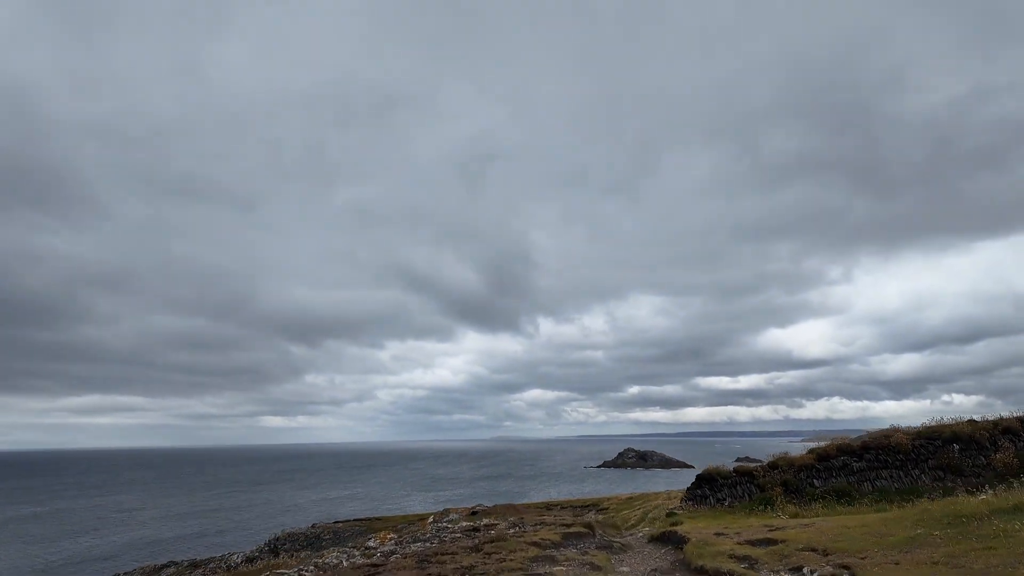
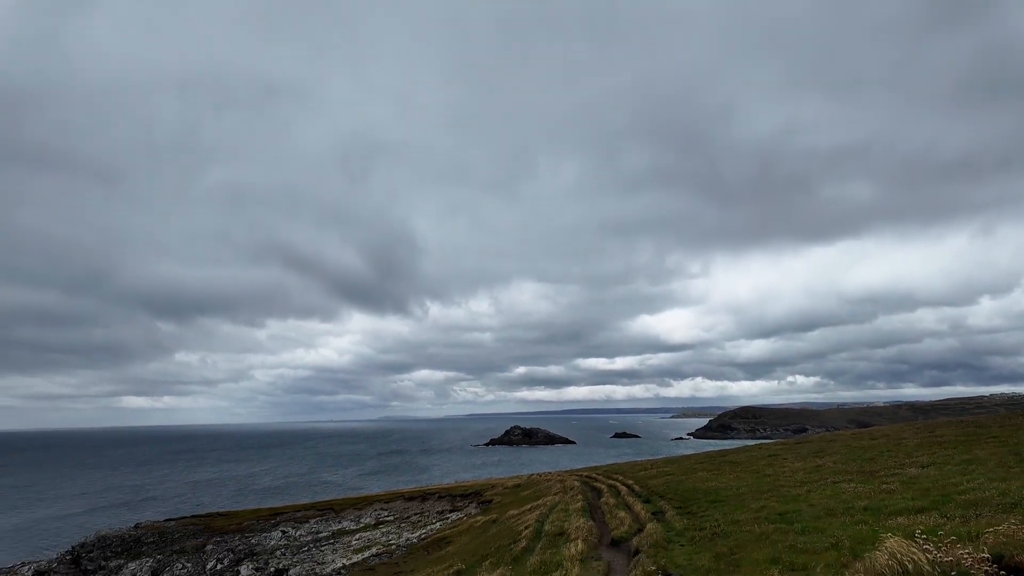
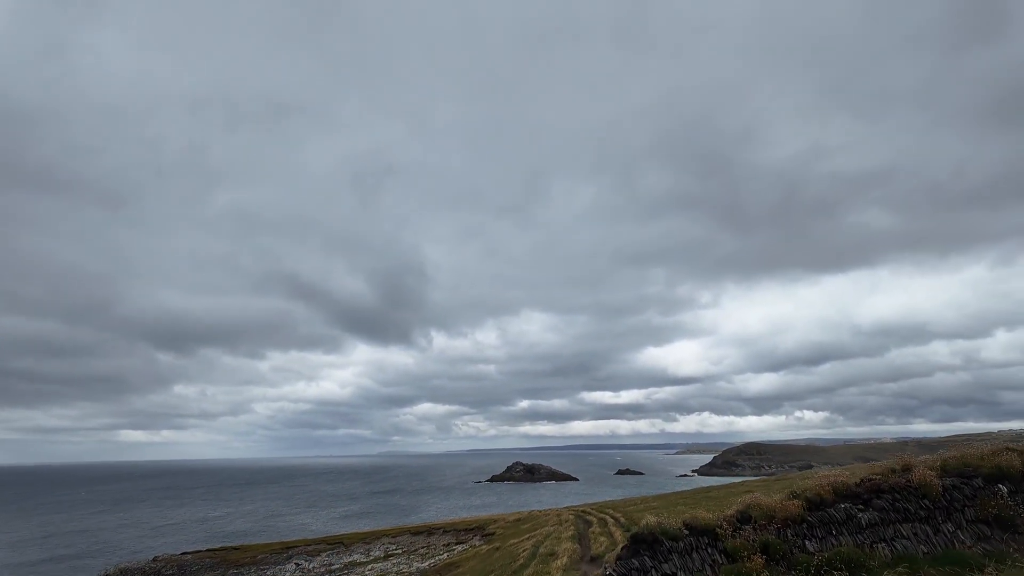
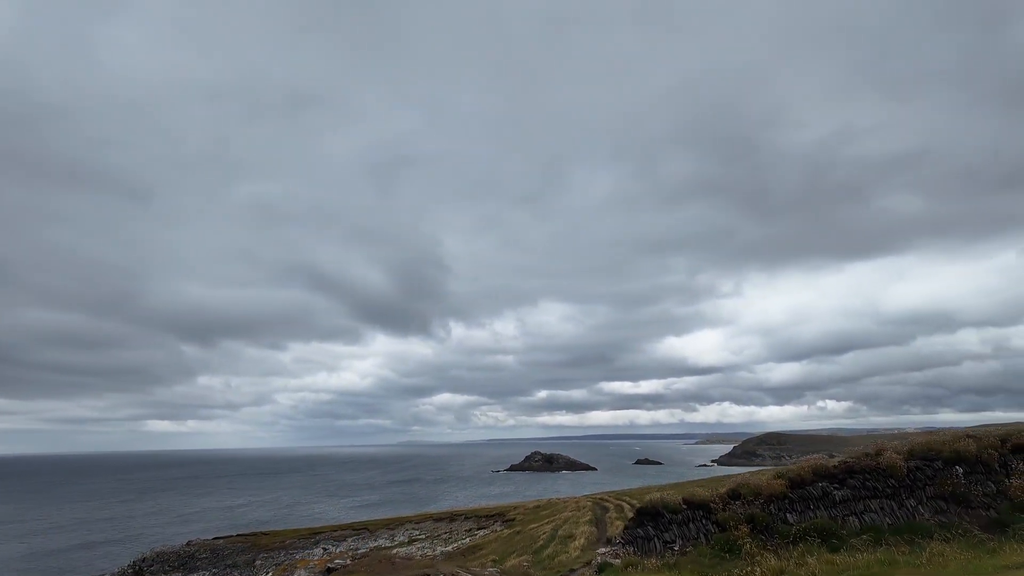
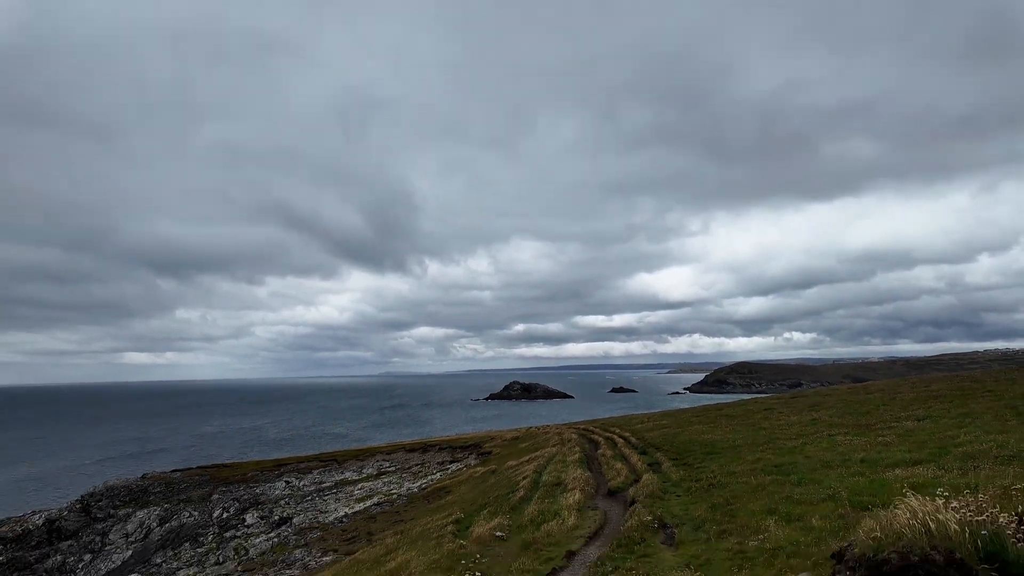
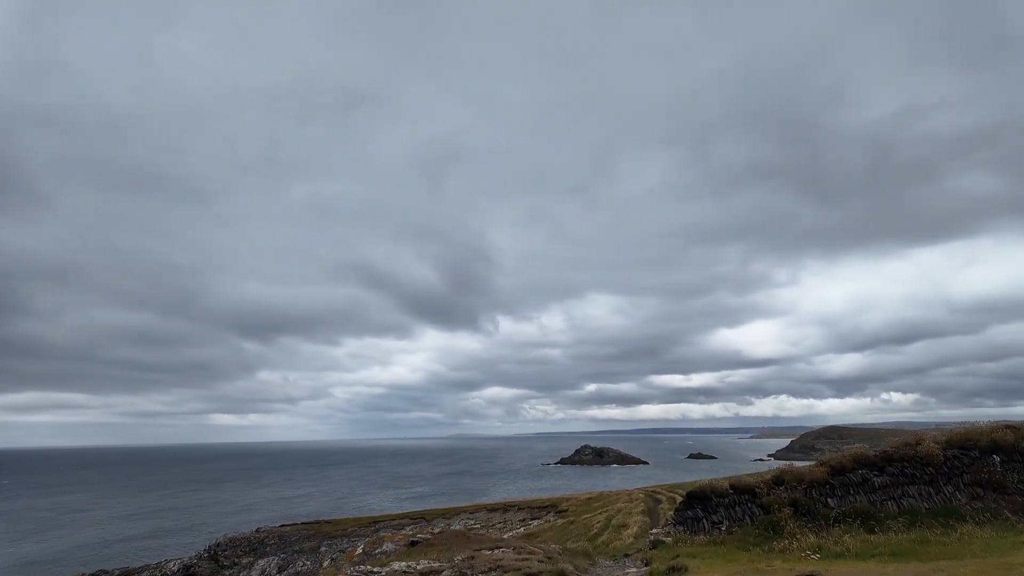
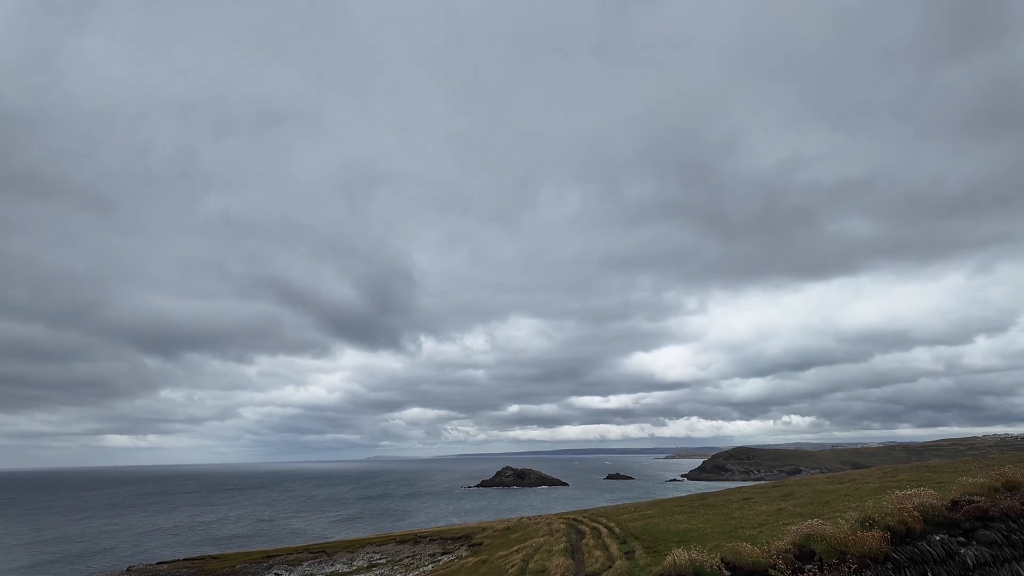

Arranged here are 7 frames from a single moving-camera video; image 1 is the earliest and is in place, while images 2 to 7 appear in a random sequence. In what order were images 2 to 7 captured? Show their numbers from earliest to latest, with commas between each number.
6, 4, 3, 7, 2, 5
